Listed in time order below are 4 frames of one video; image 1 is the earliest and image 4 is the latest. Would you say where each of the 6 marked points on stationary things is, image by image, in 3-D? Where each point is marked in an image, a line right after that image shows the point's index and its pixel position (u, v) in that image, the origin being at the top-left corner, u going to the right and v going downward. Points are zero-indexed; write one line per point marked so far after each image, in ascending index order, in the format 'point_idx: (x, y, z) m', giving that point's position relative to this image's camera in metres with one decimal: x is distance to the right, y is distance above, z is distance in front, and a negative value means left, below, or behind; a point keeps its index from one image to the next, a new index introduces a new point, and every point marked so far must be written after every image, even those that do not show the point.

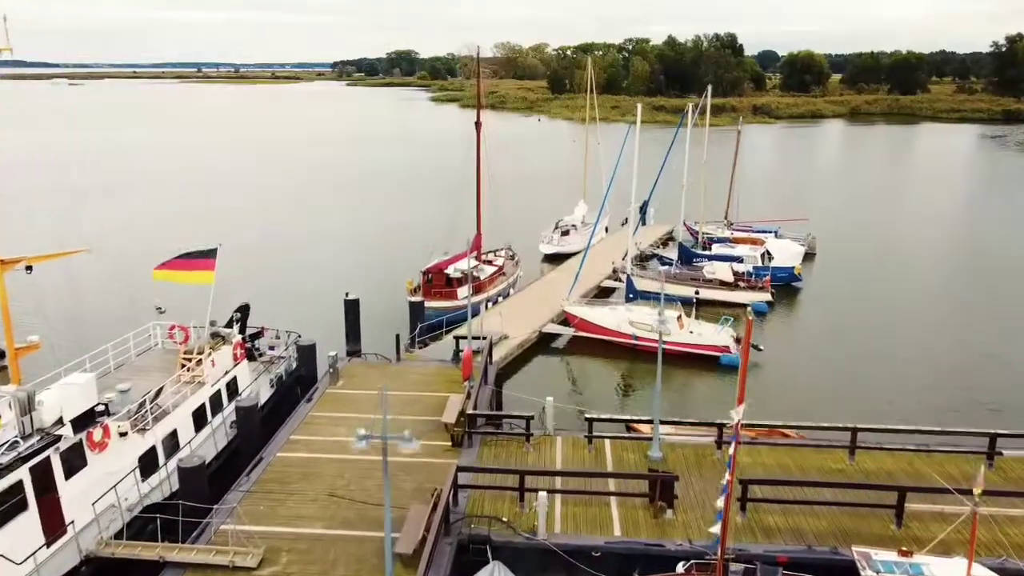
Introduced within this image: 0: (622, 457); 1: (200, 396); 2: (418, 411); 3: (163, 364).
0: (+2.1, -3.2, +13.7) m
1: (-6.2, -2.1, +14.6) m
2: (-2.0, -2.6, +15.6) m
3: (-7.4, -1.6, +15.6) m
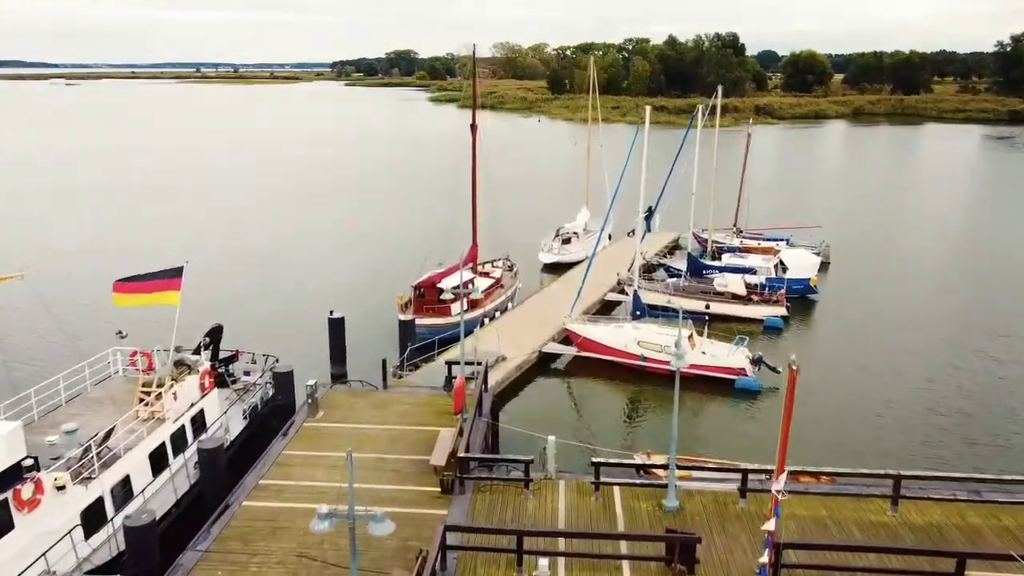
0: (+2.0, -3.6, +12.2) m
1: (-6.2, -2.6, +13.0) m
2: (-2.1, -3.1, +14.0) m
3: (-7.5, -2.1, +14.0) m
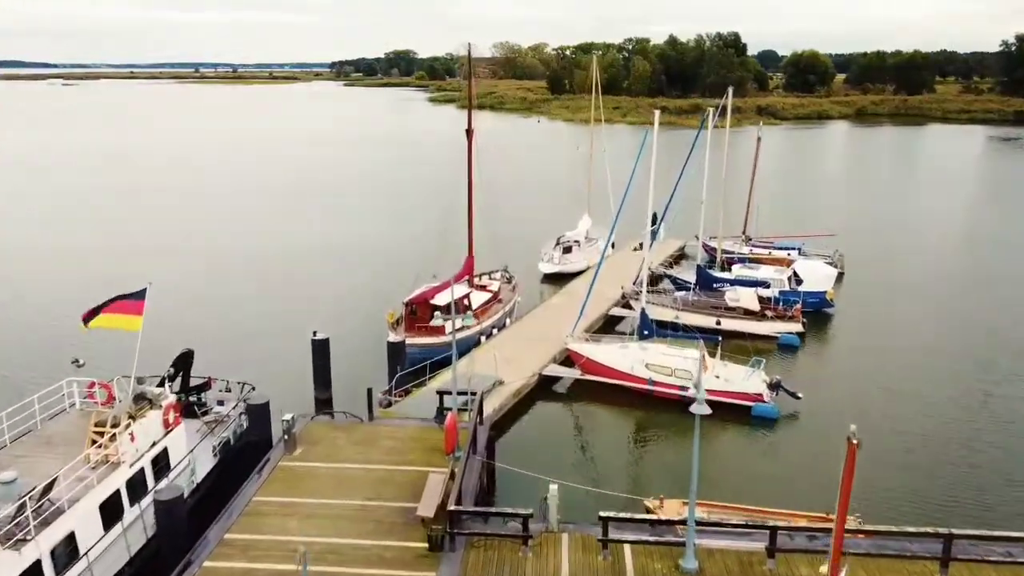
0: (+2.0, -4.1, +10.7) m
1: (-6.3, -3.0, +11.6) m
2: (-2.1, -3.5, +12.6) m
3: (-7.5, -2.5, +12.6) m
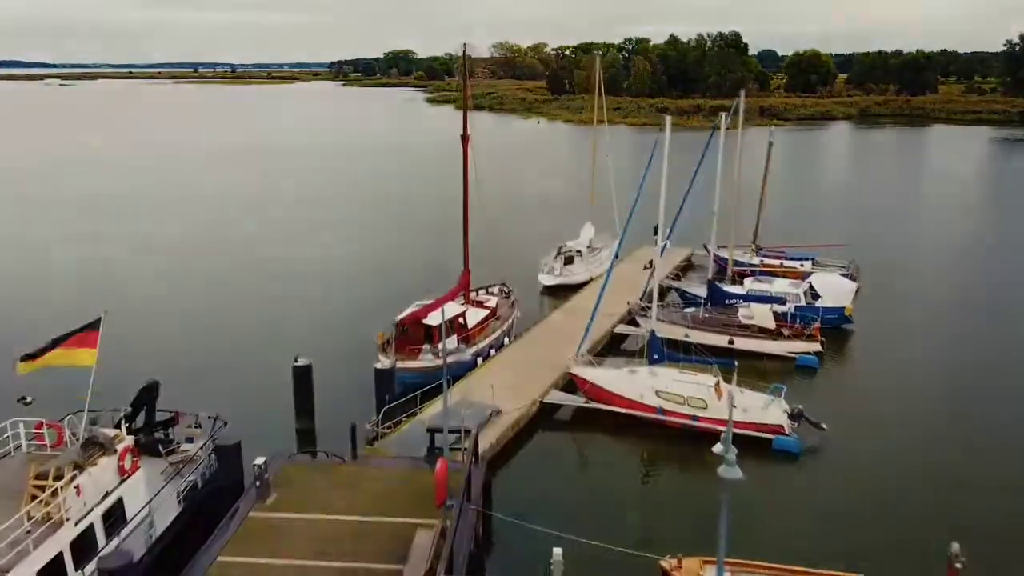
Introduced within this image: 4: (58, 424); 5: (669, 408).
0: (+1.9, -4.5, +9.3) m
1: (-6.3, -3.5, +10.1) m
2: (-2.1, -4.0, +11.1) m
3: (-7.5, -3.0, +11.1) m
4: (-7.6, -2.3, +12.4) m
5: (+3.7, -2.8, +17.5) m
